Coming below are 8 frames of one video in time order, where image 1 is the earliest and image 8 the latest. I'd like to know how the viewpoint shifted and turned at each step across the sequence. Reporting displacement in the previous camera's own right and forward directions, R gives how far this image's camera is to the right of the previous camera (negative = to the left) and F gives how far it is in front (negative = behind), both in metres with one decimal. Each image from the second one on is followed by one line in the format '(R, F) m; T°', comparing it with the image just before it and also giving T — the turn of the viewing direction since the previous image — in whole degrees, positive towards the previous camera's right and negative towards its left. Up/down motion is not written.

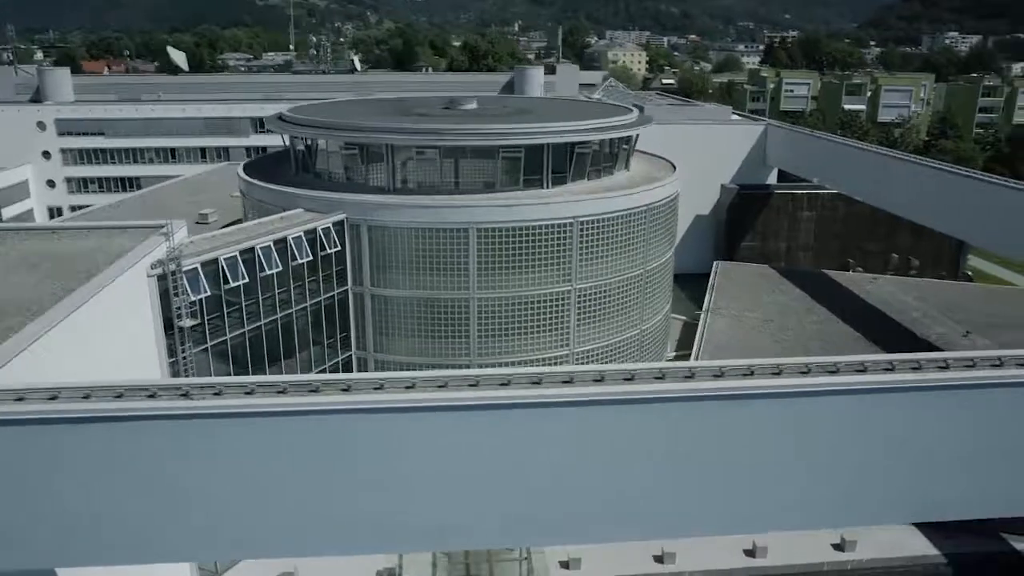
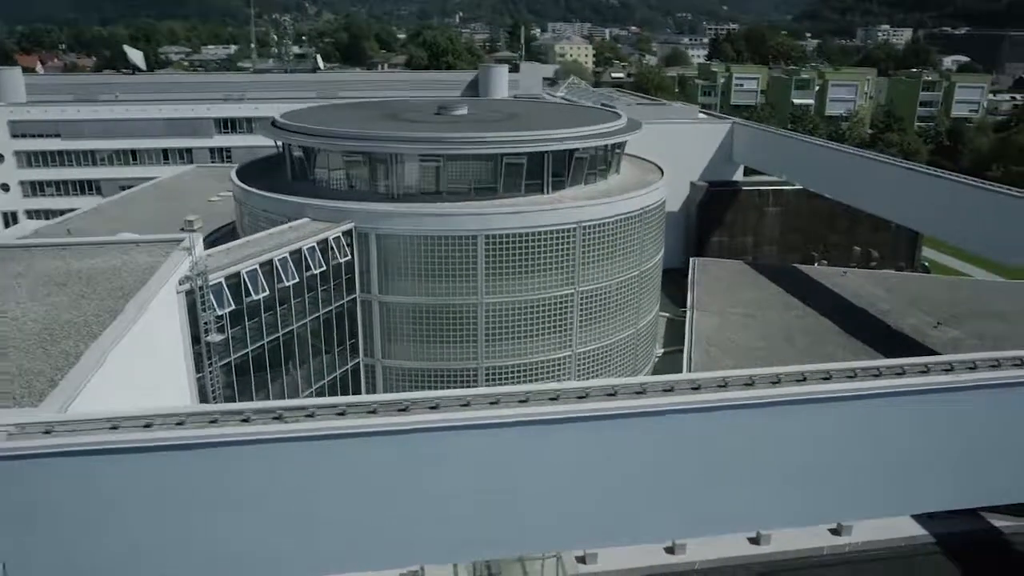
(-1.3, -0.3) m; +4°
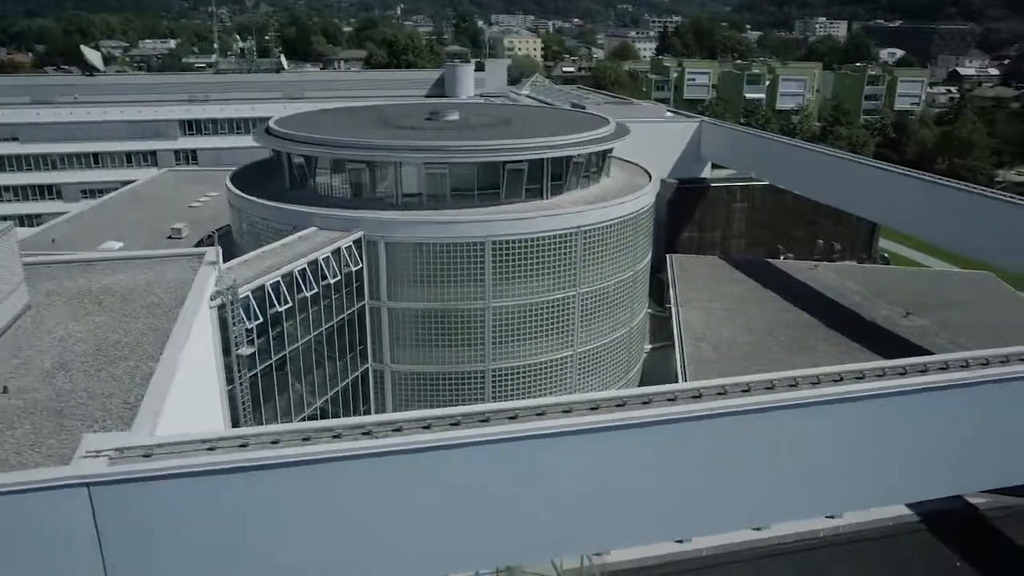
(-1.3, -0.5) m; +4°
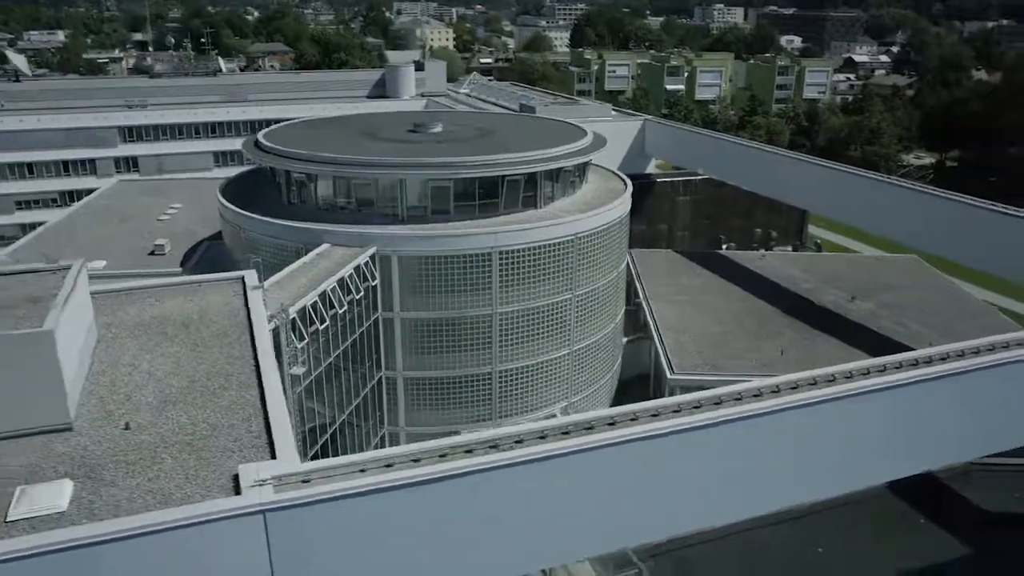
(-2.2, -1.0) m; +6°
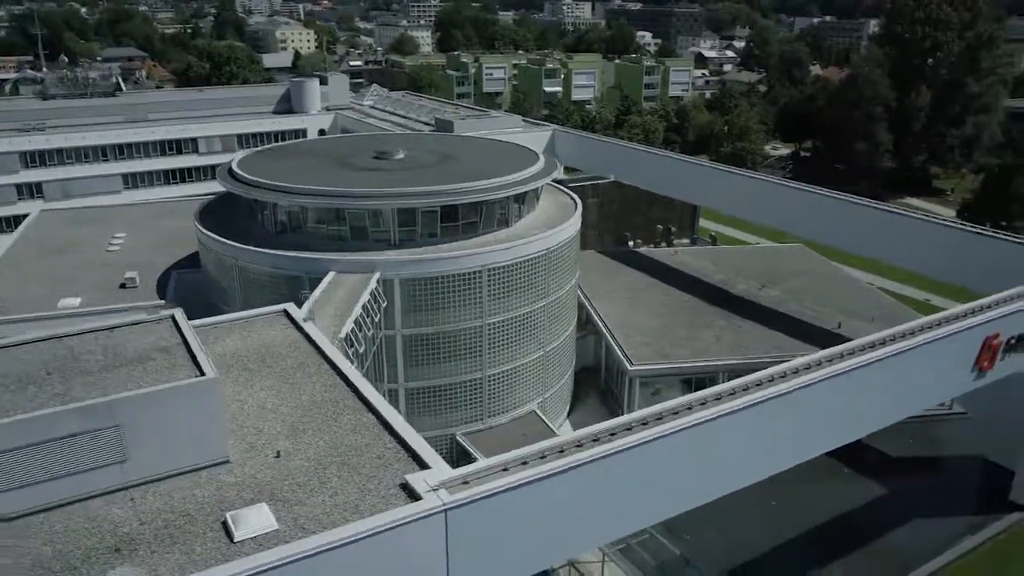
(-3.3, -2.0) m; +10°
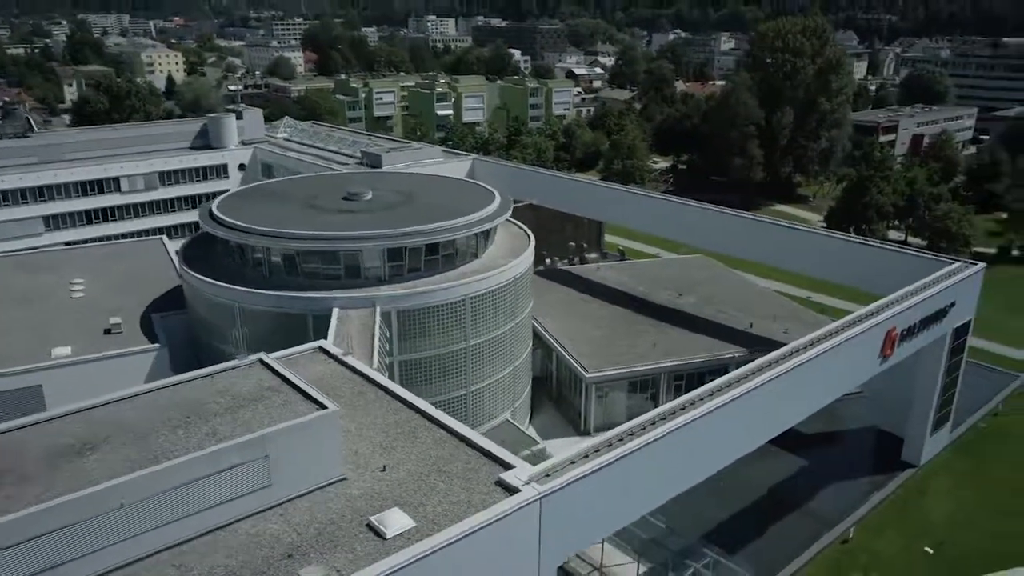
(-3.2, -2.7) m; +9°
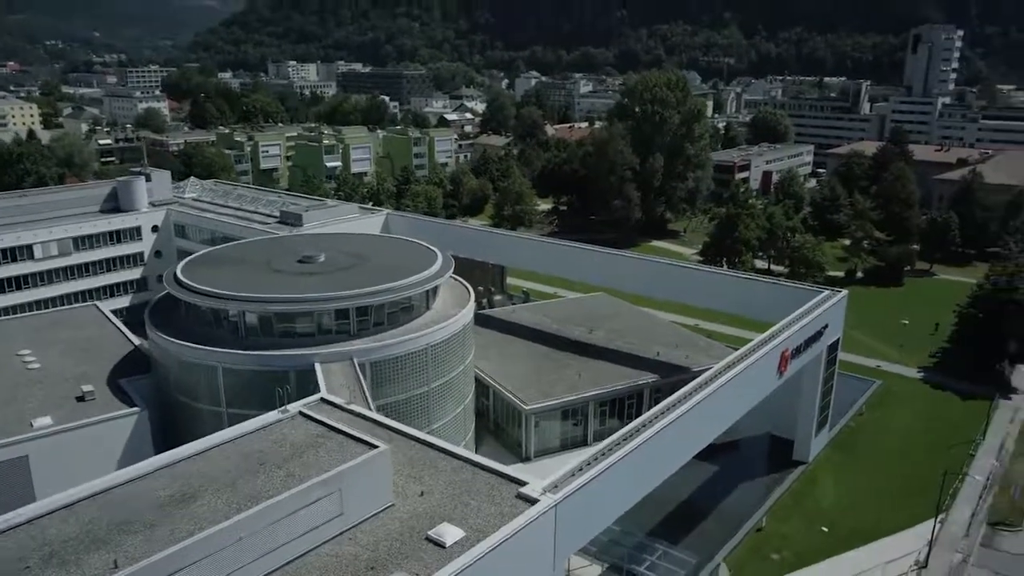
(-2.9, -3.2) m; +9°
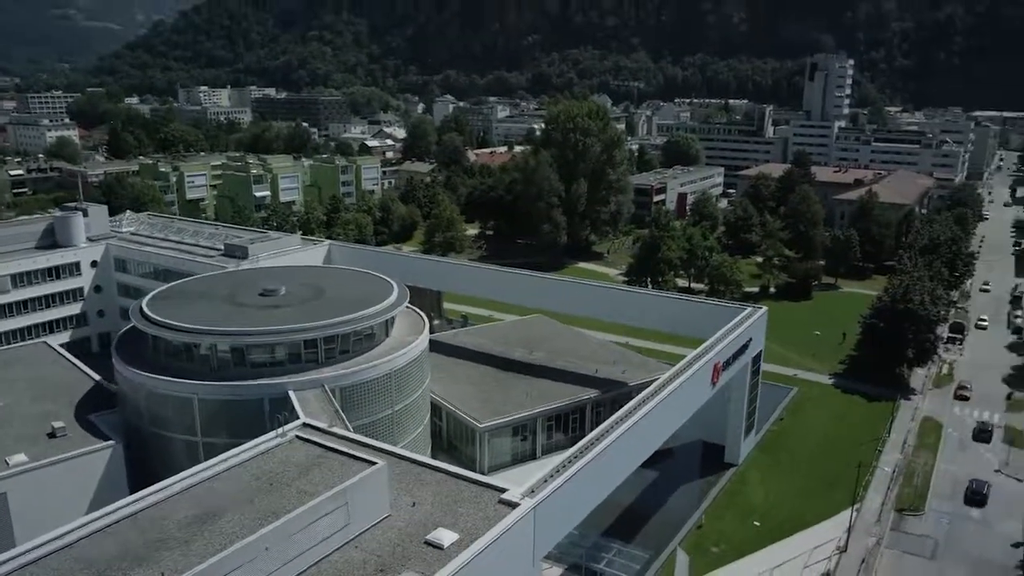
(-1.4, -2.2) m; +6°
